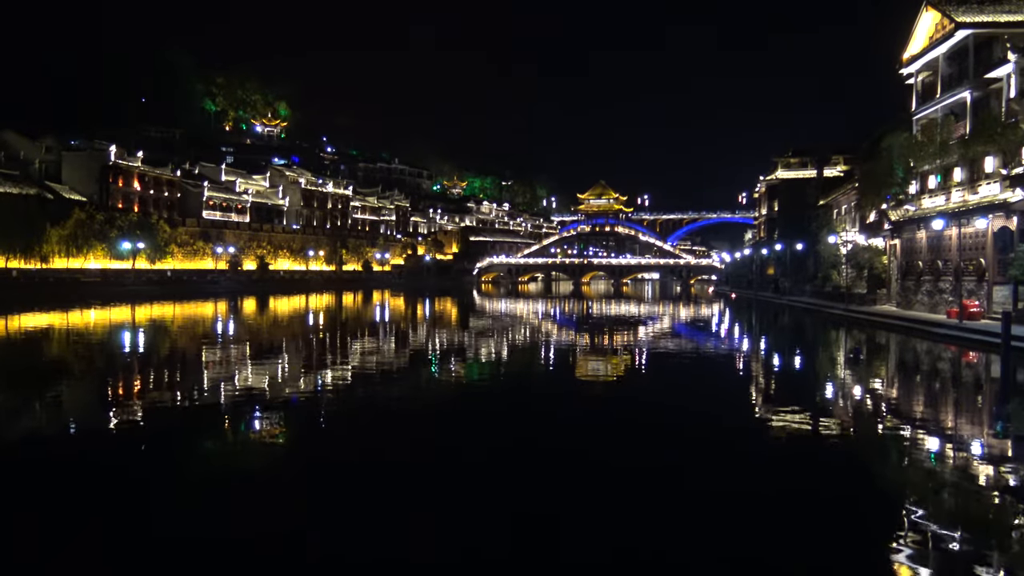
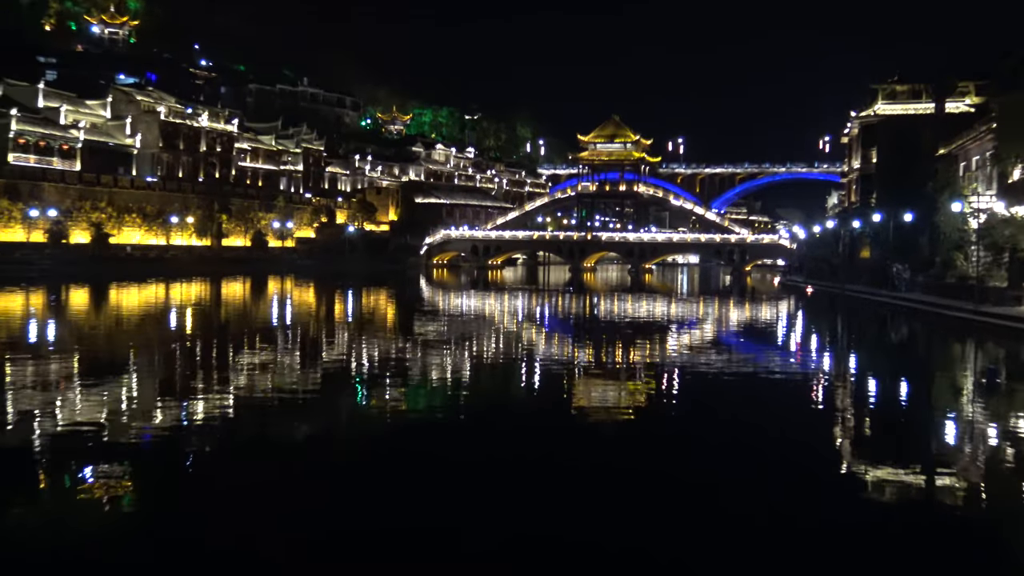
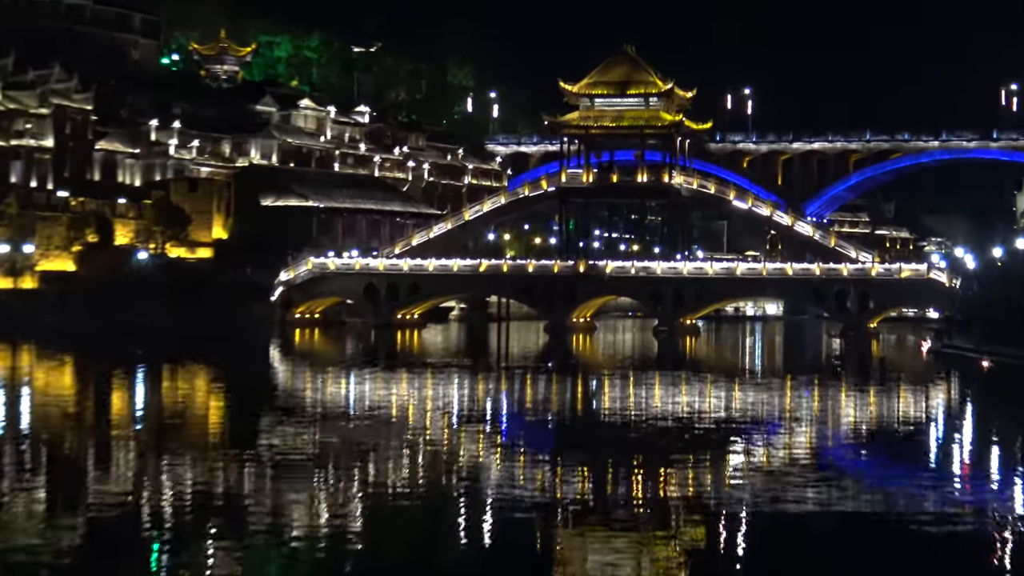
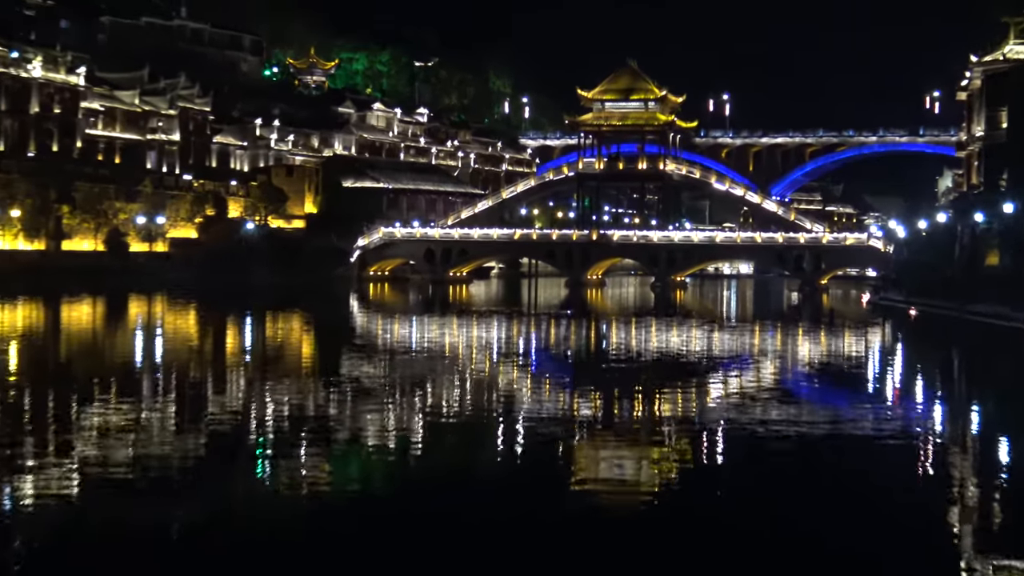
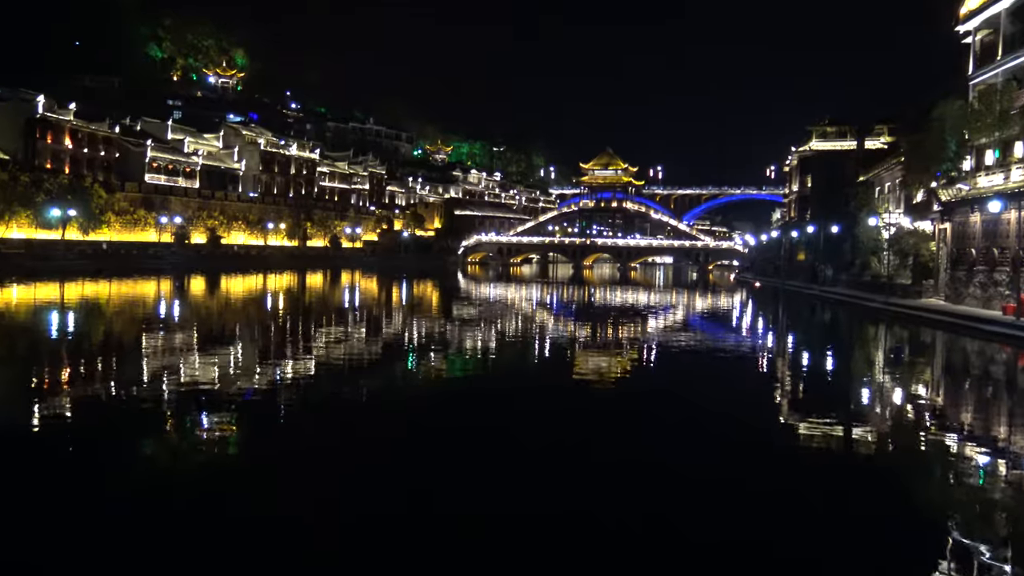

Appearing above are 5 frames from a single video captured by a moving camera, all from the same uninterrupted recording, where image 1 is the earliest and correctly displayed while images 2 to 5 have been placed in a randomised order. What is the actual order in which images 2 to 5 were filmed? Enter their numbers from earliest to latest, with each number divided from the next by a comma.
5, 2, 4, 3
